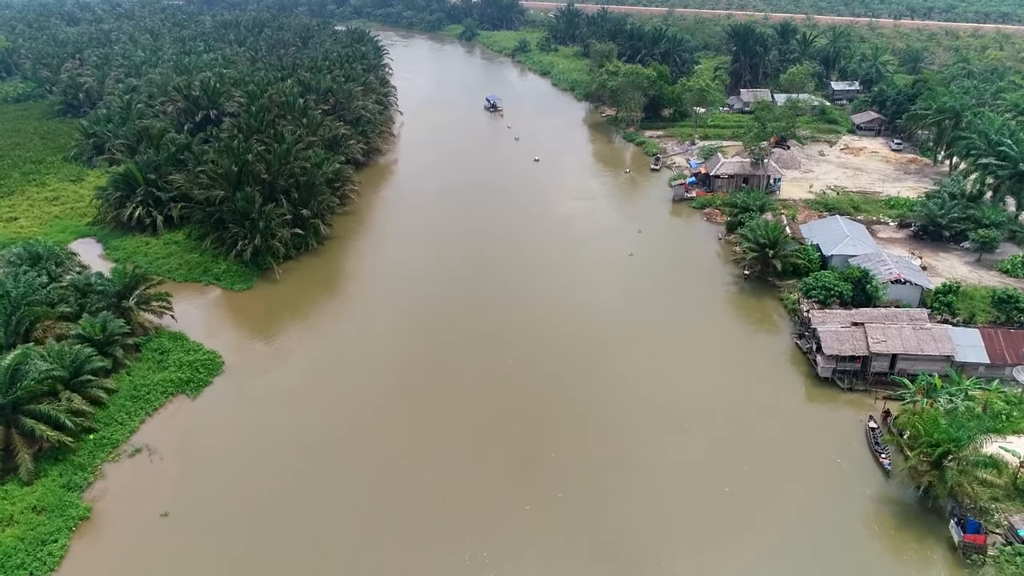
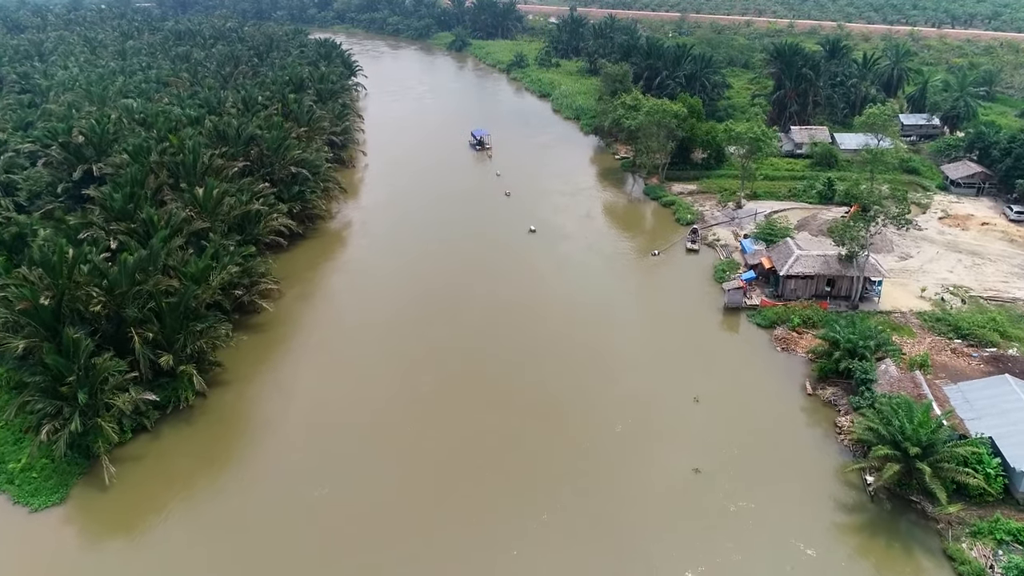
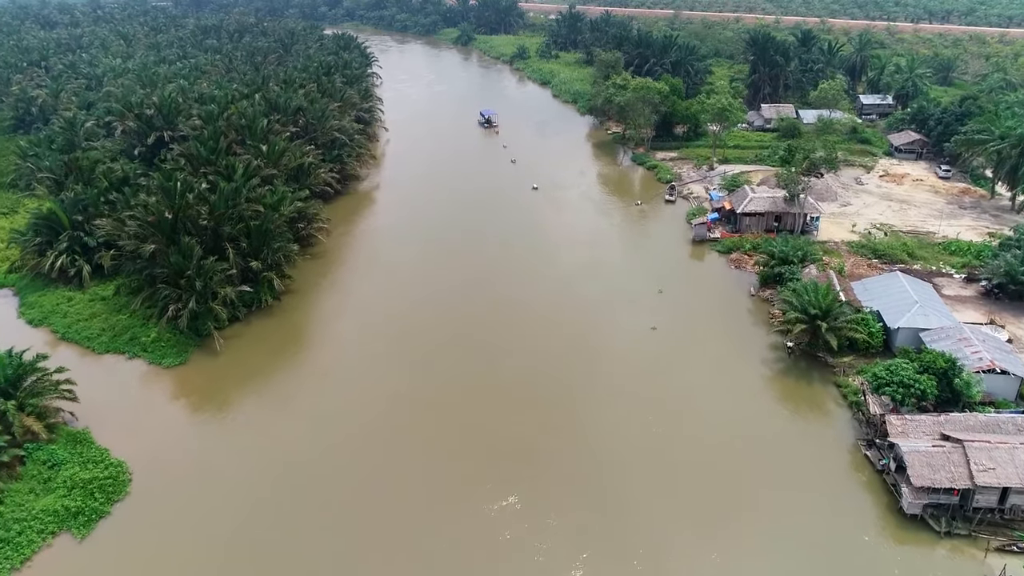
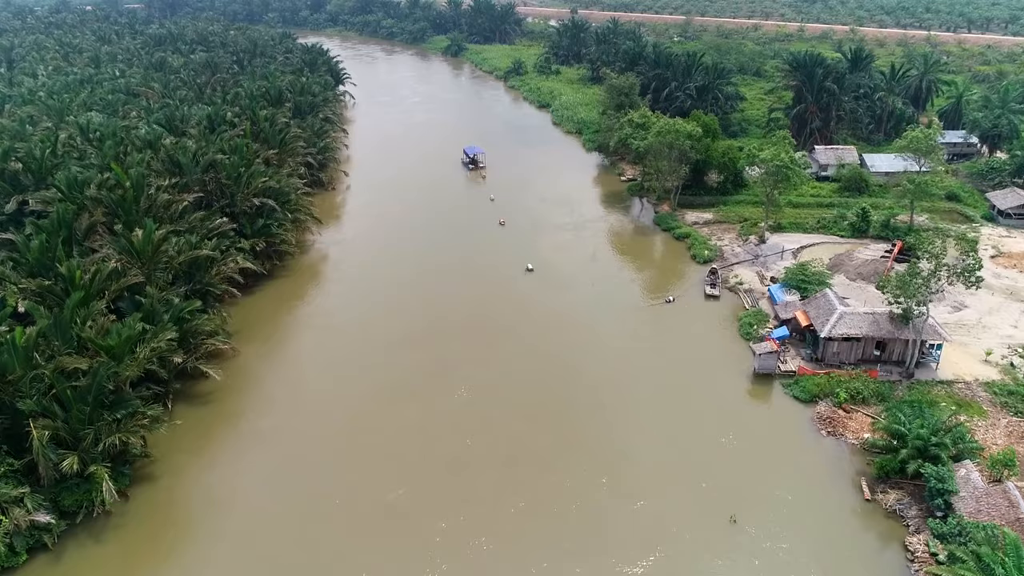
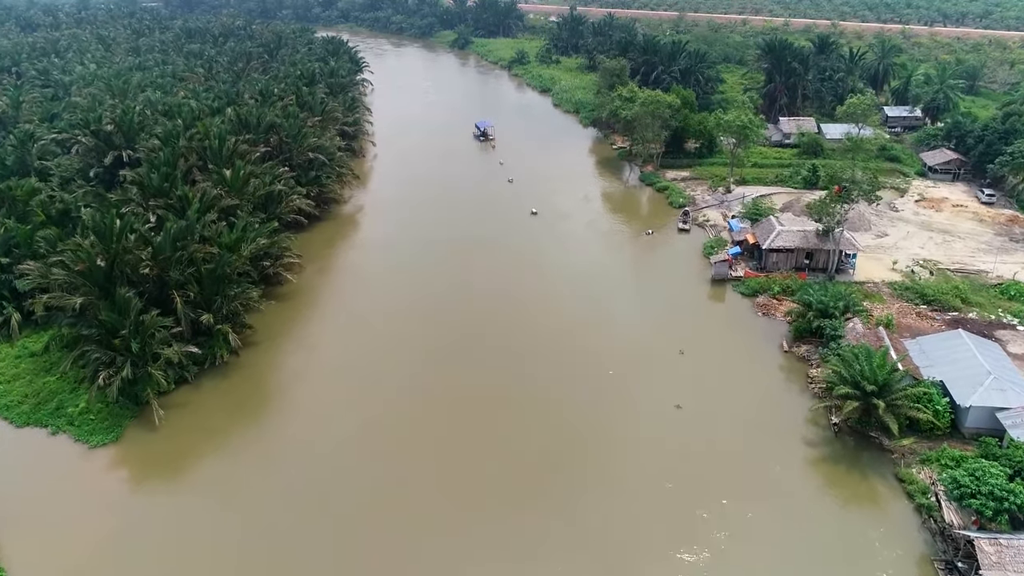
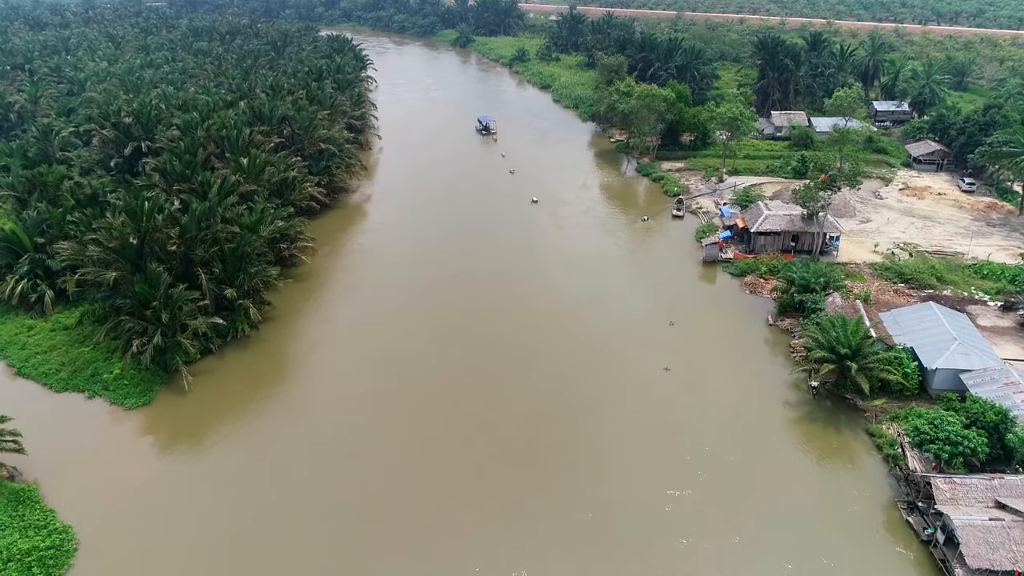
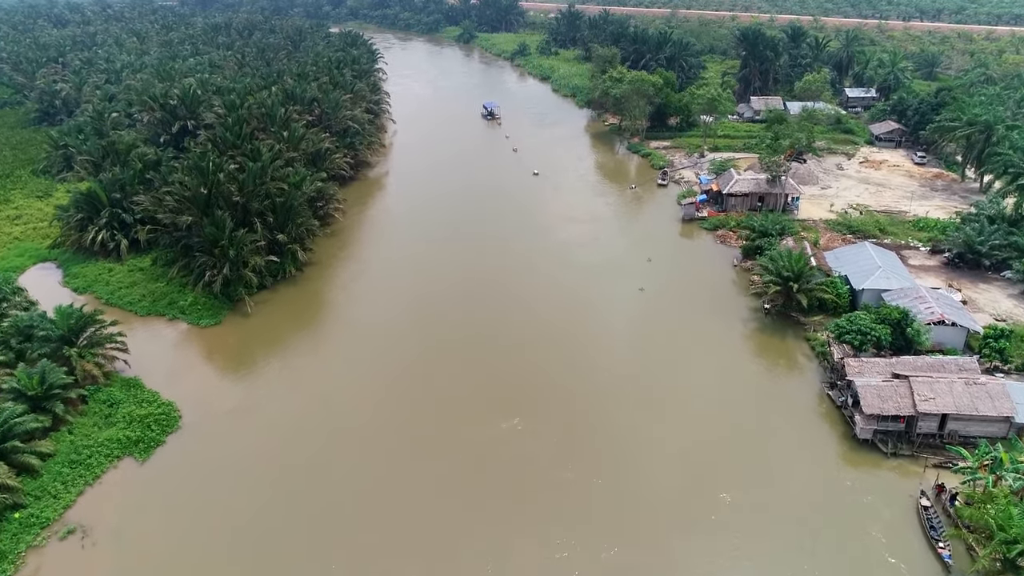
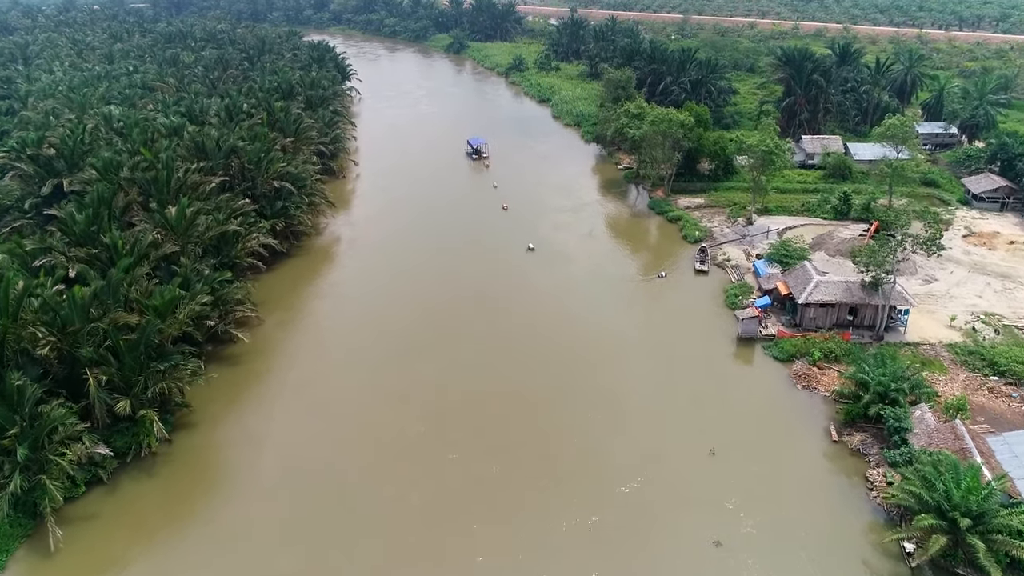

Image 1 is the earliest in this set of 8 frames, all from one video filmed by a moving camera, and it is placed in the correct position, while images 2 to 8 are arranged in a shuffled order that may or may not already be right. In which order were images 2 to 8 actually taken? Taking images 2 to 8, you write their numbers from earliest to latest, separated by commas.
7, 3, 6, 5, 2, 8, 4
